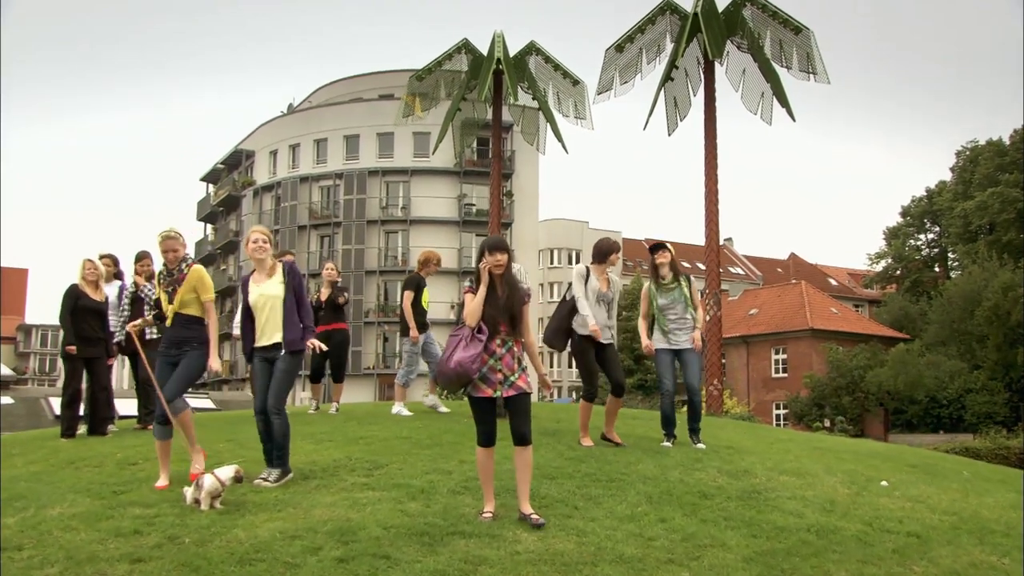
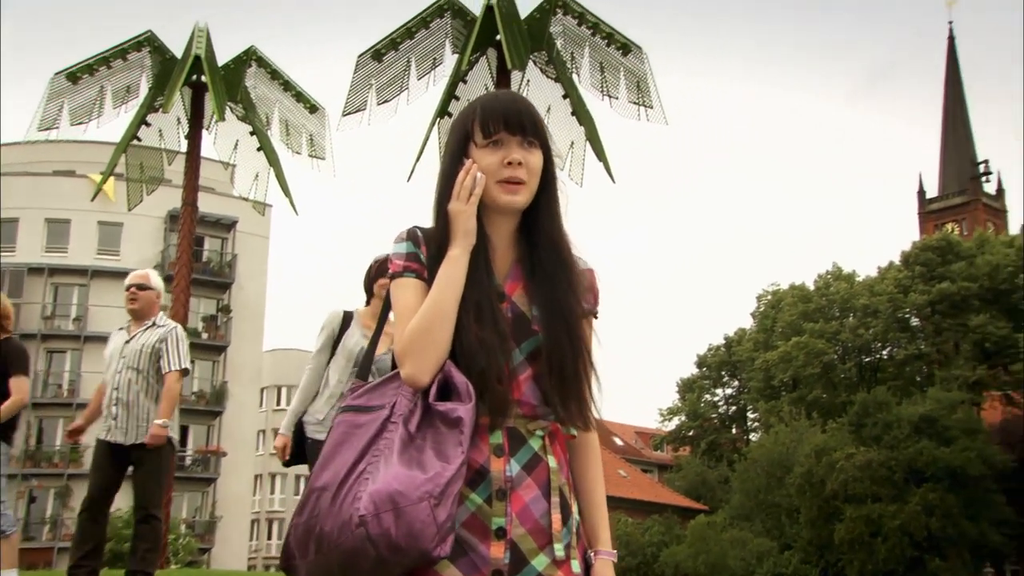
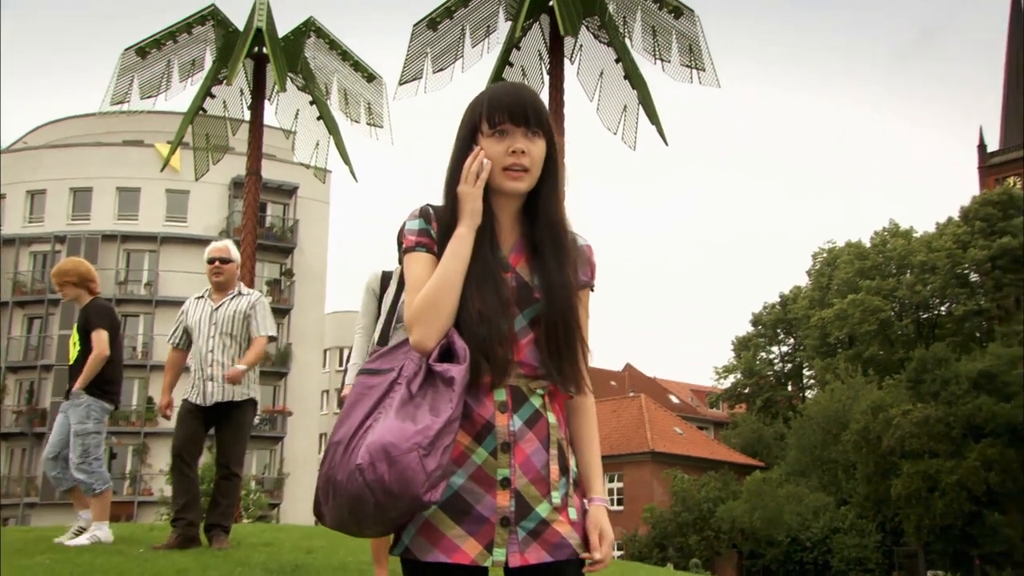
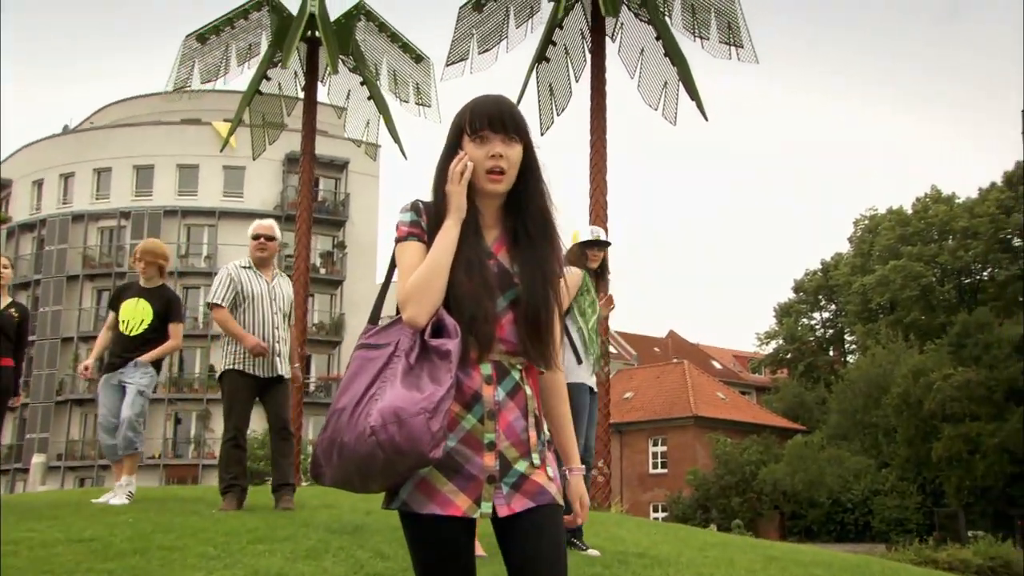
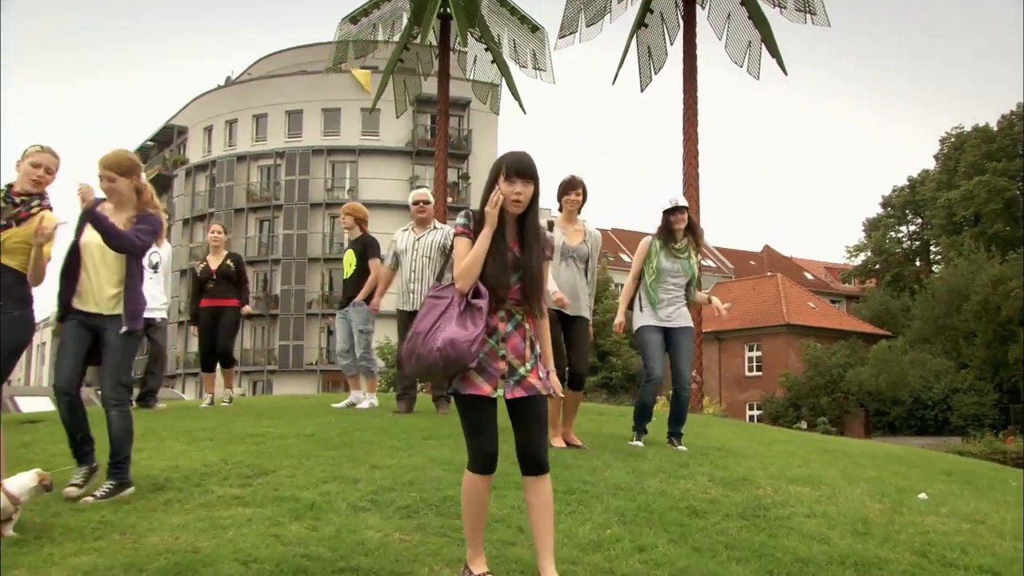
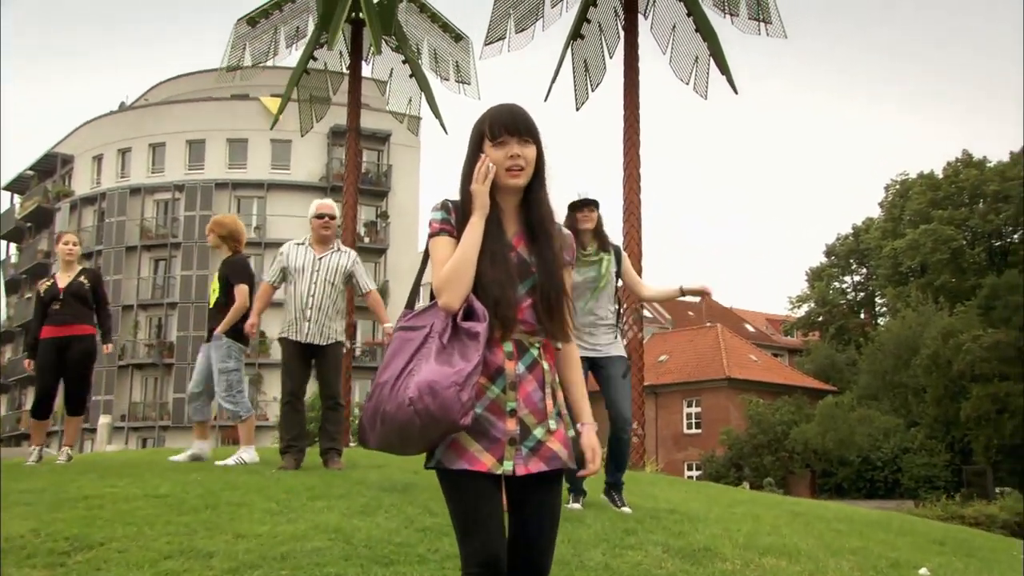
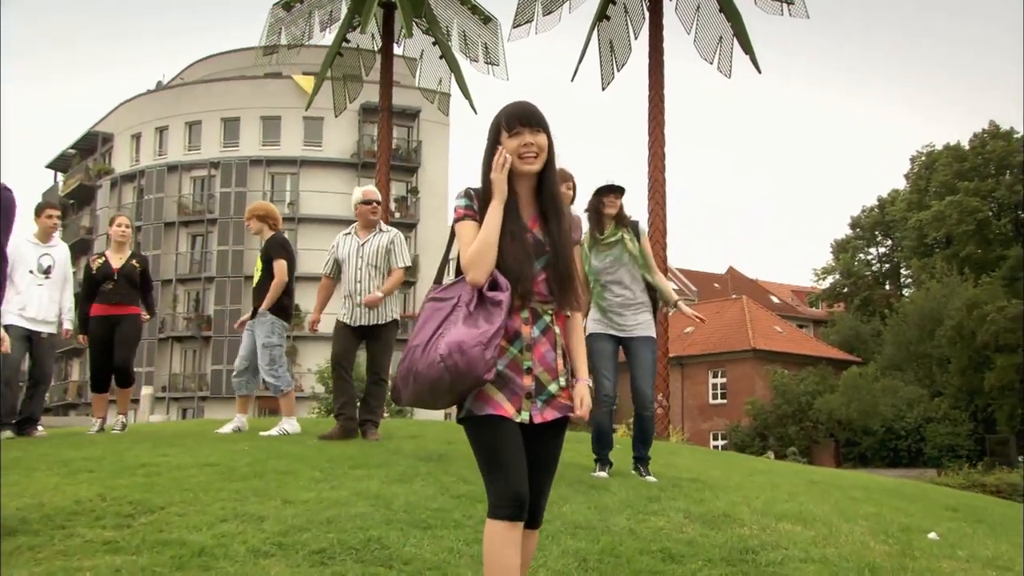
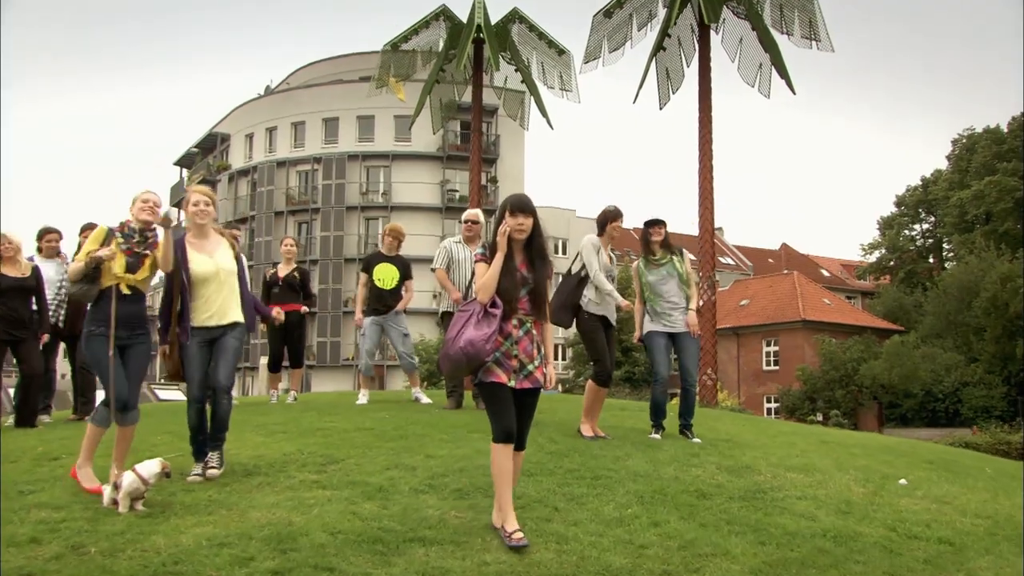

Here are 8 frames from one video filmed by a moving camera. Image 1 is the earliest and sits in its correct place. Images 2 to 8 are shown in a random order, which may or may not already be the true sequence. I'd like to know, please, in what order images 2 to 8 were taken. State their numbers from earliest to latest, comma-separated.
8, 5, 7, 6, 4, 3, 2
